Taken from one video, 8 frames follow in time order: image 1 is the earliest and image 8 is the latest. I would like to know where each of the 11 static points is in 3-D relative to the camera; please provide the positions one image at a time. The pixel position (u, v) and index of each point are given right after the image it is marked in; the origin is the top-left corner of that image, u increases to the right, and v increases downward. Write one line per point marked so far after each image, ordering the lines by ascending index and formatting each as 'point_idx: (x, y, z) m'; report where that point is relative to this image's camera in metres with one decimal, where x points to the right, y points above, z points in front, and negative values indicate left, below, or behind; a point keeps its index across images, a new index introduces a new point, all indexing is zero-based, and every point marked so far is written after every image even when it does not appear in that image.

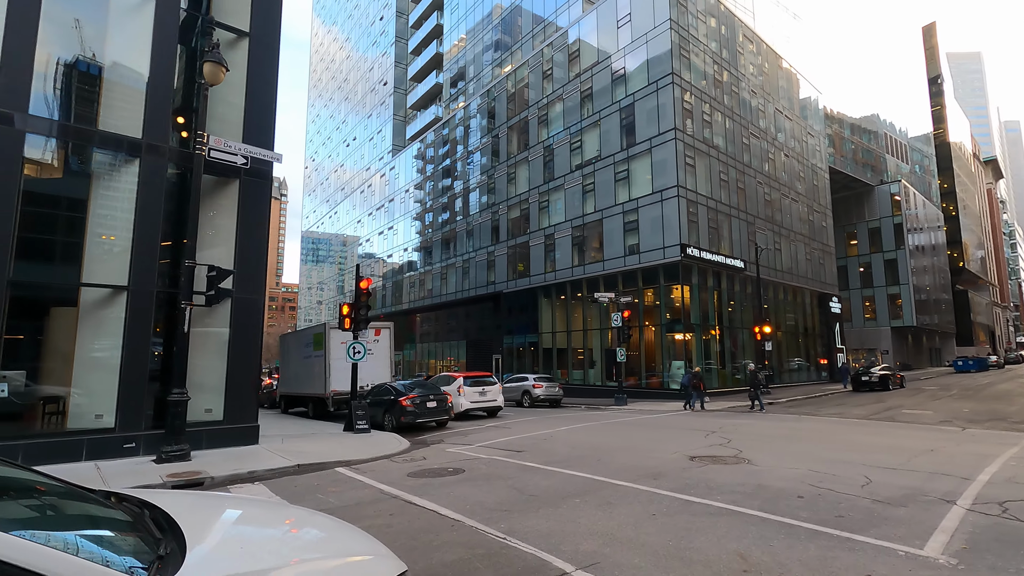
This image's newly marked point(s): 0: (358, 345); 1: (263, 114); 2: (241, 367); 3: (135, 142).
0: (-4.4, -1.7, +15.4) m
1: (-5.8, +4.0, +12.4) m
2: (-5.8, -1.7, +11.3) m
3: (-7.6, +2.9, +10.6) m
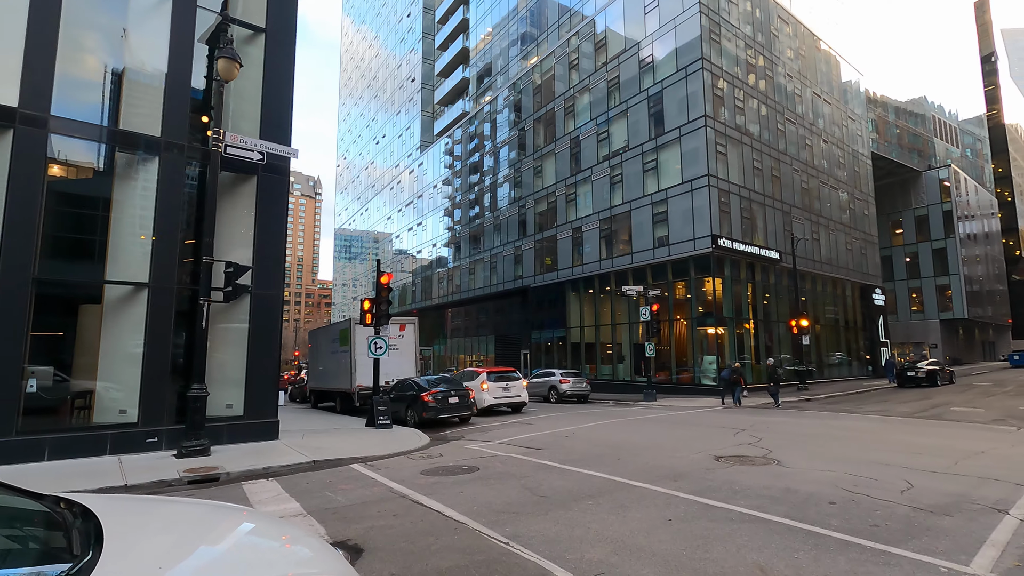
0: (-3.8, -1.5, +15.4) m
1: (-5.4, +4.1, +12.4) m
2: (-5.4, -1.6, +11.4) m
3: (-7.3, +3.0, +10.8) m
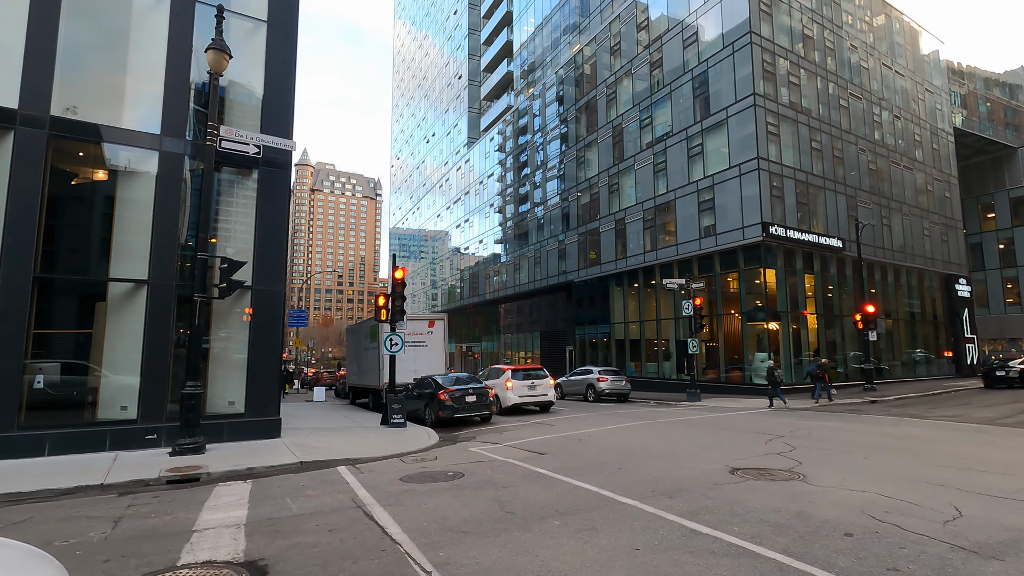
0: (-3.3, -1.4, +15.0) m
1: (-5.3, +4.2, +12.2) m
2: (-5.3, -1.5, +11.2) m
3: (-7.3, +3.0, +10.8) m
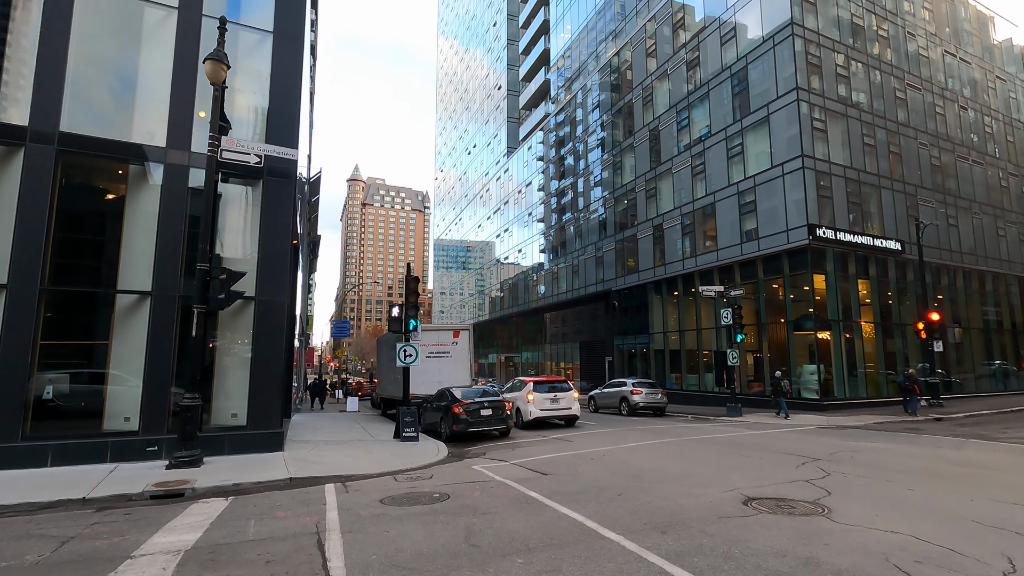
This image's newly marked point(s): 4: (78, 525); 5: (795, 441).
0: (-2.8, -1.7, +14.7) m
1: (-5.1, +3.9, +12.1) m
2: (-5.1, -1.7, +11.1) m
3: (-7.2, +2.8, +10.9) m
4: (-5.1, -2.8, +6.3) m
5: (+6.8, -3.7, +12.9) m
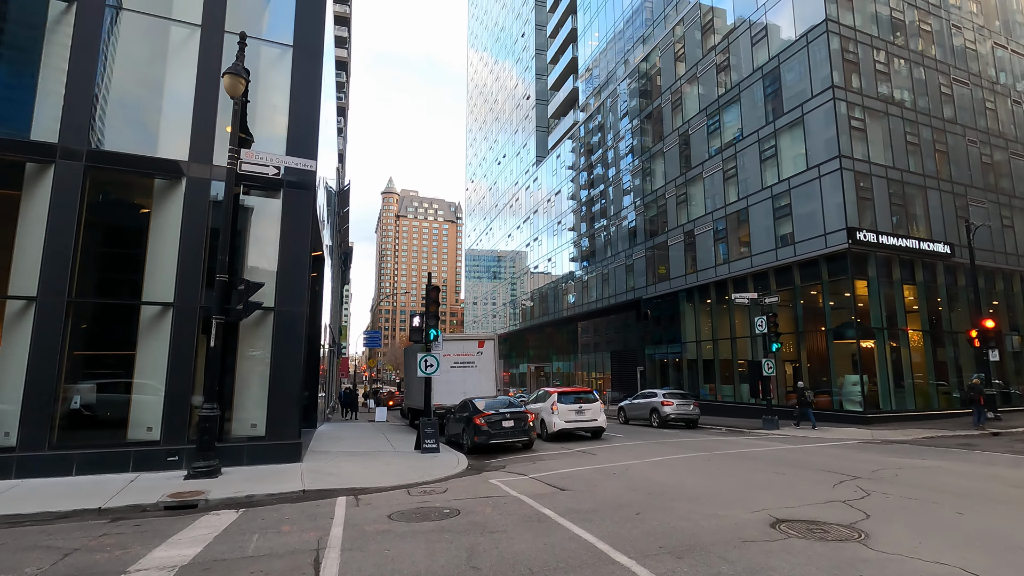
0: (-2.2, -1.9, +14.5) m
1: (-4.7, +3.7, +12.3) m
2: (-4.8, -1.9, +11.1) m
3: (-6.9, +2.5, +11.1) m
4: (-5.0, -2.9, +6.3) m
5: (+7.3, -3.8, +12.2) m
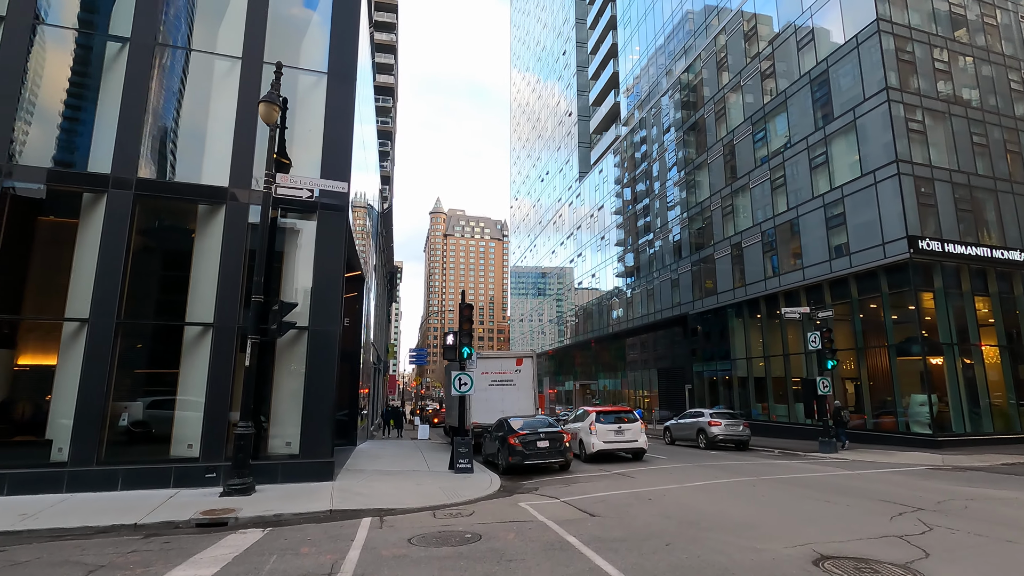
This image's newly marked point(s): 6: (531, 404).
0: (-1.3, -2.4, +14.4) m
1: (-4.0, +3.3, +12.6) m
2: (-4.1, -2.3, +11.2) m
3: (-6.3, +2.1, +11.6) m
4: (-4.8, -3.2, +6.4) m
5: (+8.0, -4.1, +11.2) m
6: (+0.7, -4.3, +19.8) m
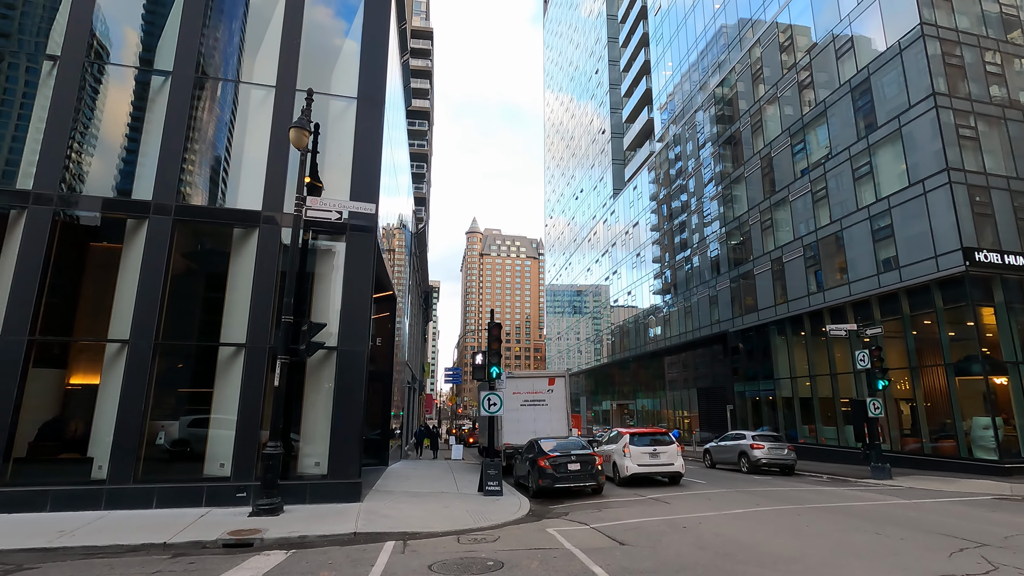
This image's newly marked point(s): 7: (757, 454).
0: (-0.5, -2.9, +14.3) m
1: (-3.4, +2.8, +12.8) m
2: (-3.5, -2.8, +11.3) m
3: (-5.7, +1.6, +11.9) m
4: (-4.5, -3.4, +6.5) m
5: (+8.6, -4.4, +10.3) m
6: (+1.9, -4.9, +19.4) m
7: (+9.0, -6.2, +19.7) m
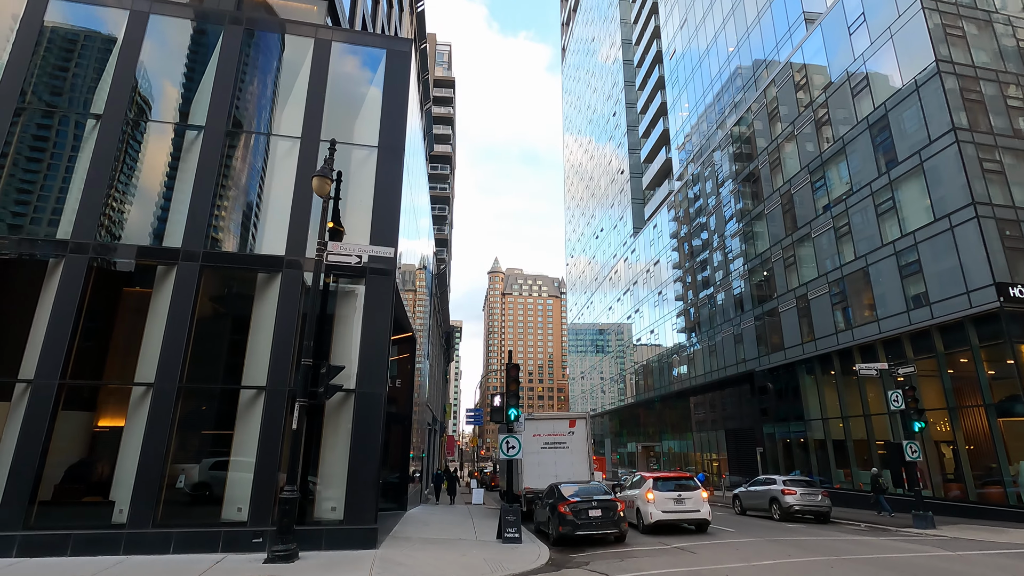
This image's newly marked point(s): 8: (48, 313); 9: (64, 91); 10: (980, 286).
0: (0.0, -4.0, +14.1) m
1: (-3.0, +1.8, +13.1) m
2: (-3.2, -3.7, +11.2) m
3: (-5.3, +0.6, +12.3) m
4: (-4.3, -4.0, +6.5) m
5: (+8.9, -5.1, +9.7) m
6: (+2.6, -6.4, +18.9) m
7: (+9.8, -7.5, +18.9) m
8: (-9.9, -0.5, +11.4) m
9: (-10.6, +4.6, +12.6) m
10: (+17.3, +0.1, +19.7) m
